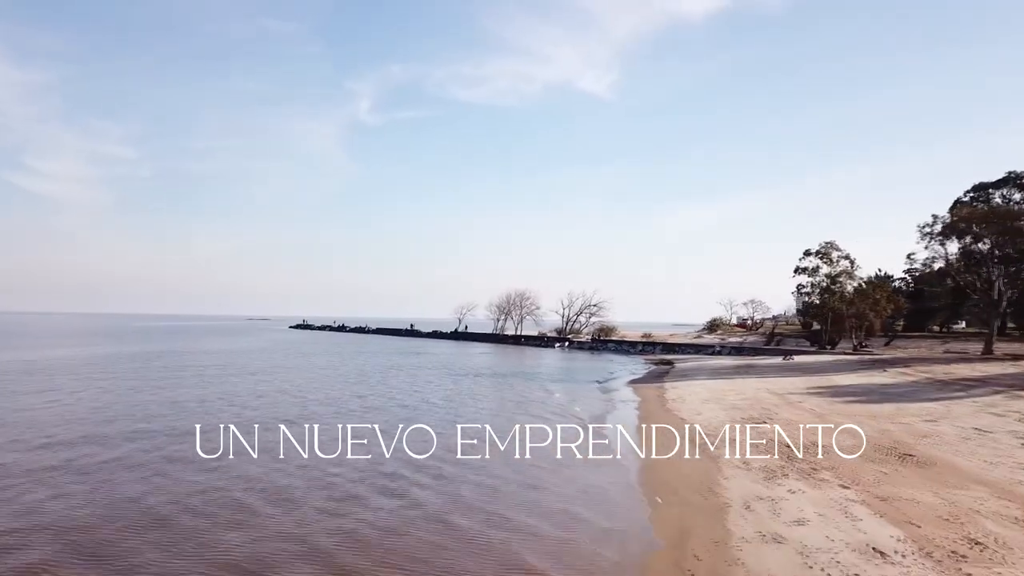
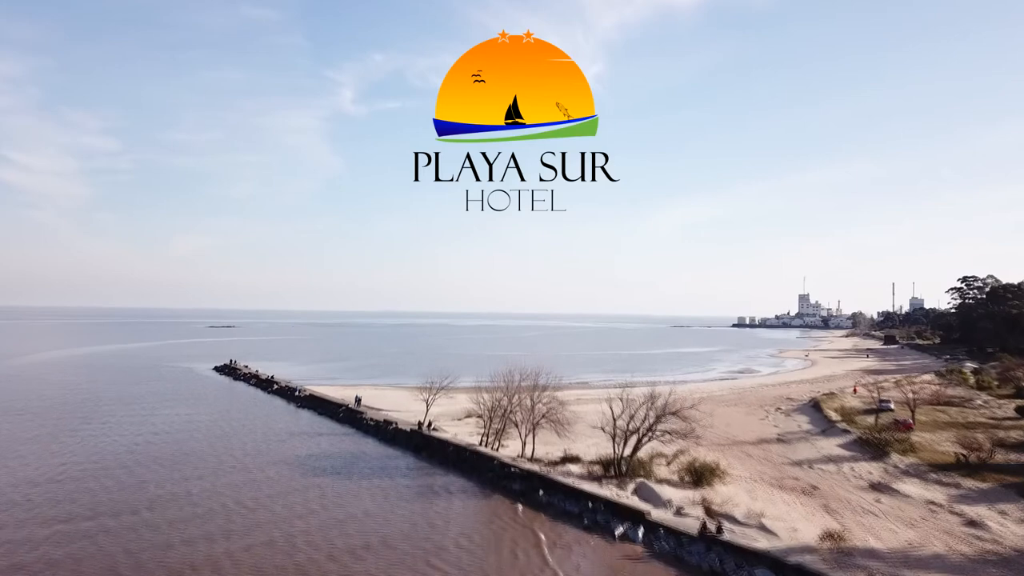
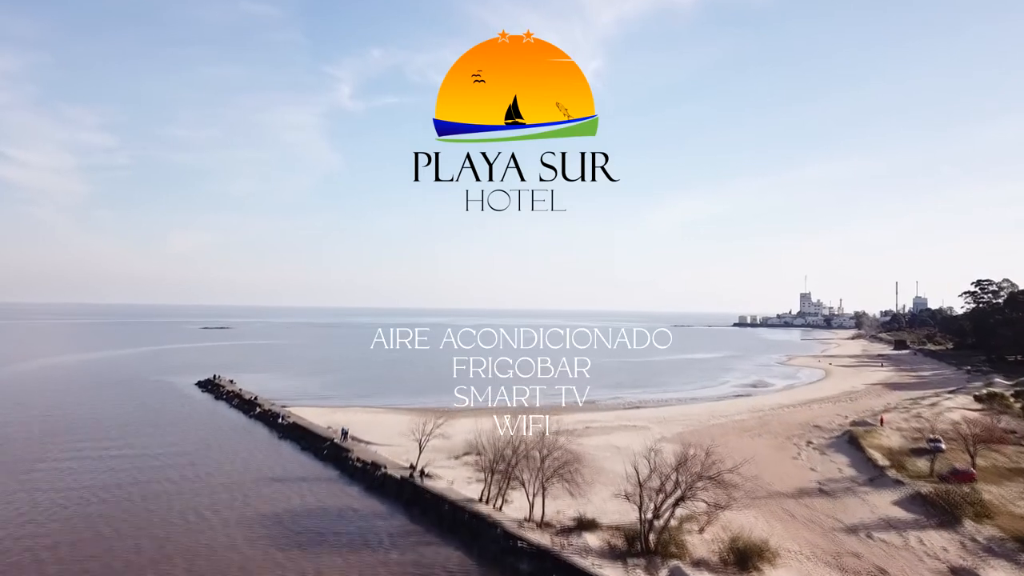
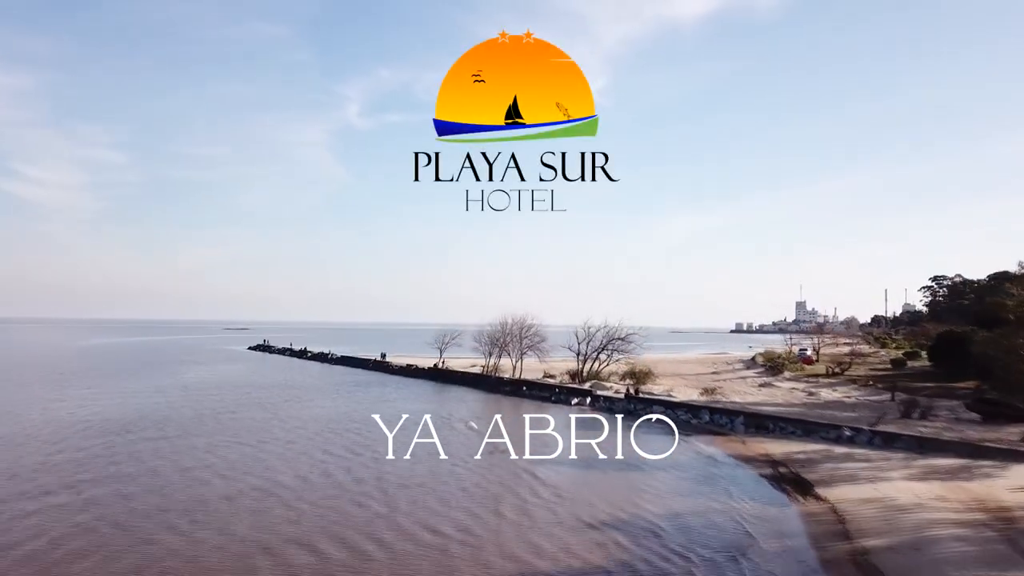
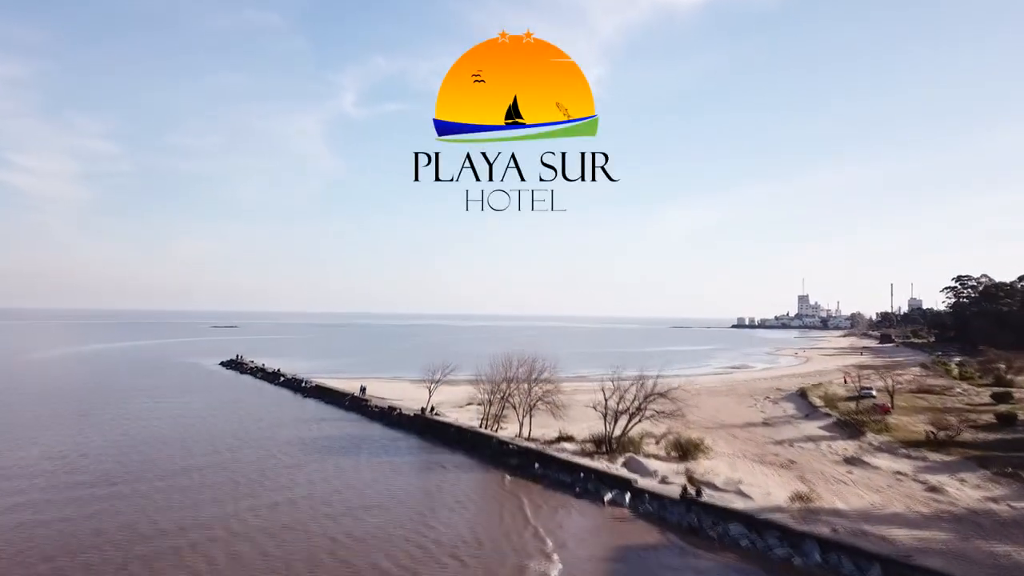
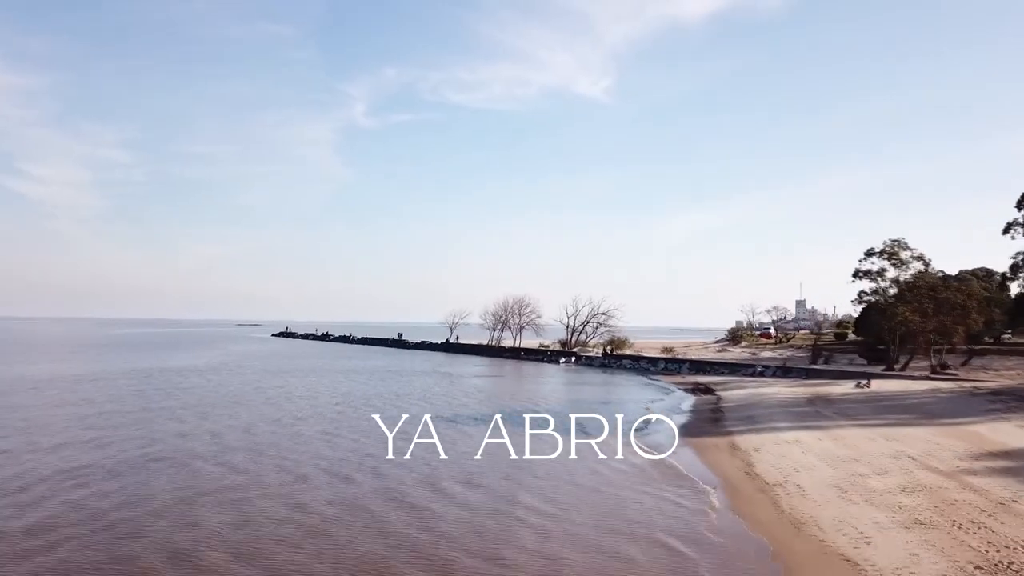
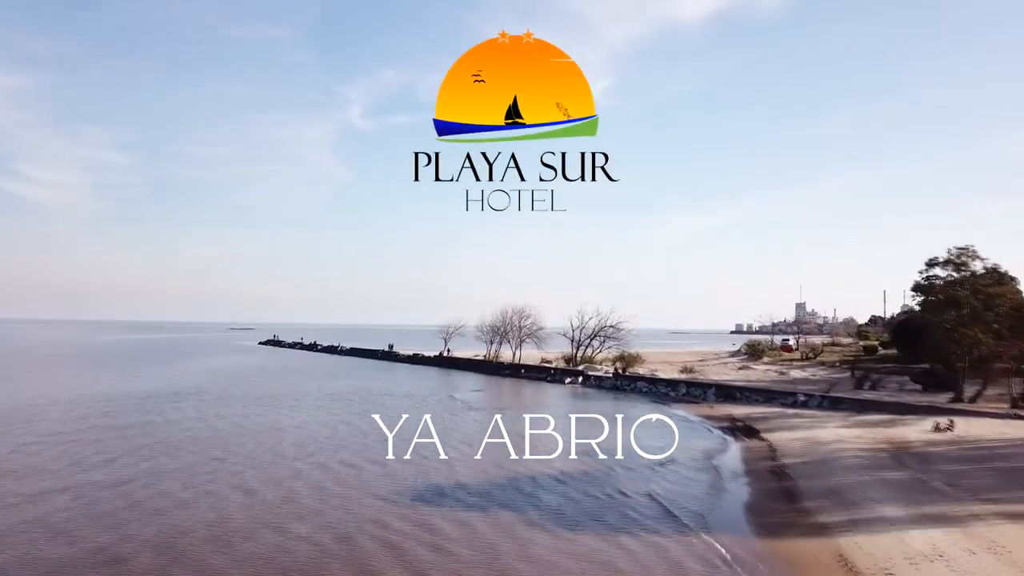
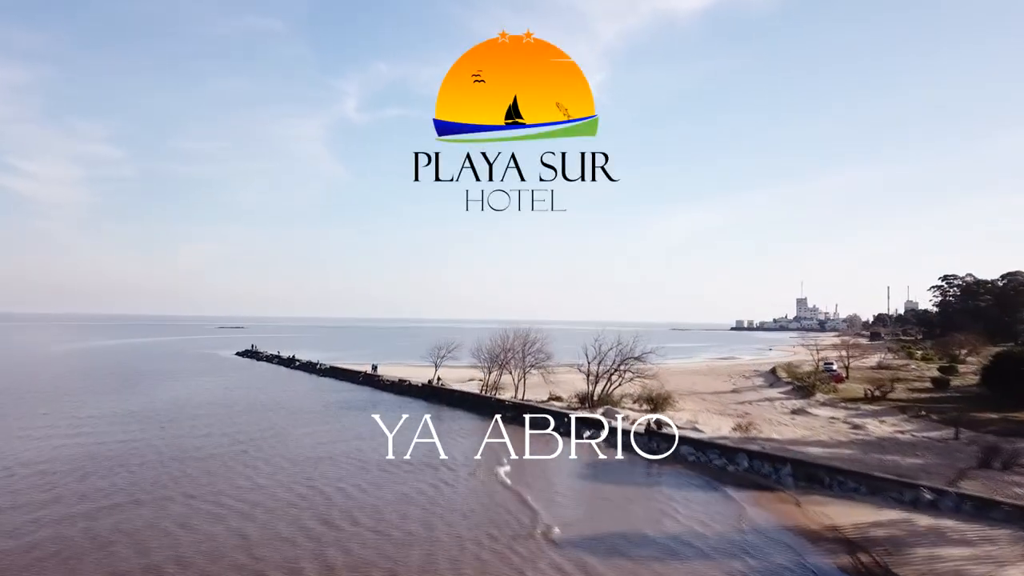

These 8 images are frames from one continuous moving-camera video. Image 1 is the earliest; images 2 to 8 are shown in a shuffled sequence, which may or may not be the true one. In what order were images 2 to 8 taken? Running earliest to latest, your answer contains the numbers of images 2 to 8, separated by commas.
6, 7, 4, 8, 5, 2, 3
